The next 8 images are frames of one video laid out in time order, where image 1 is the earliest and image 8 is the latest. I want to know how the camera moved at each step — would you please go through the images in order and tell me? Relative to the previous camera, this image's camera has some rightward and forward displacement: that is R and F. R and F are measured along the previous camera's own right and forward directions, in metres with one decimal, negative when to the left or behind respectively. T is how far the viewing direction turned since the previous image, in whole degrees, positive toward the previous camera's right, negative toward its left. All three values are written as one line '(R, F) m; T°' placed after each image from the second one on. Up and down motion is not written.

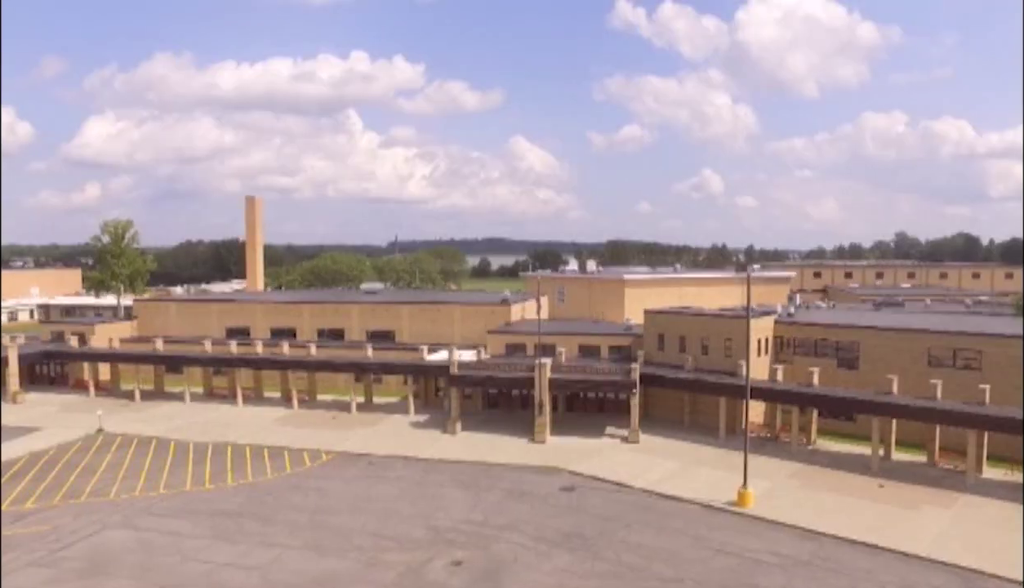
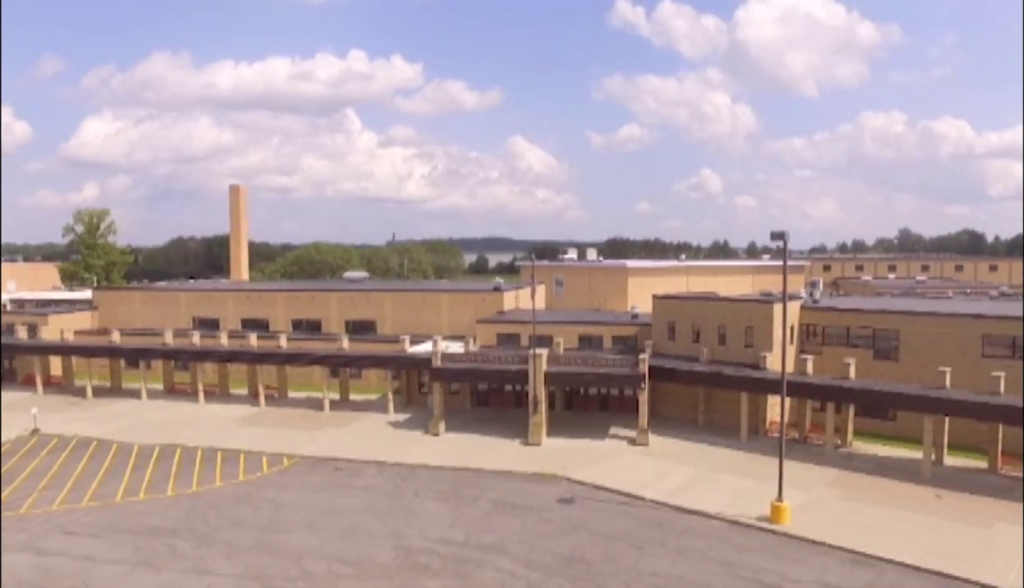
(+0.3, +5.6) m; 0°
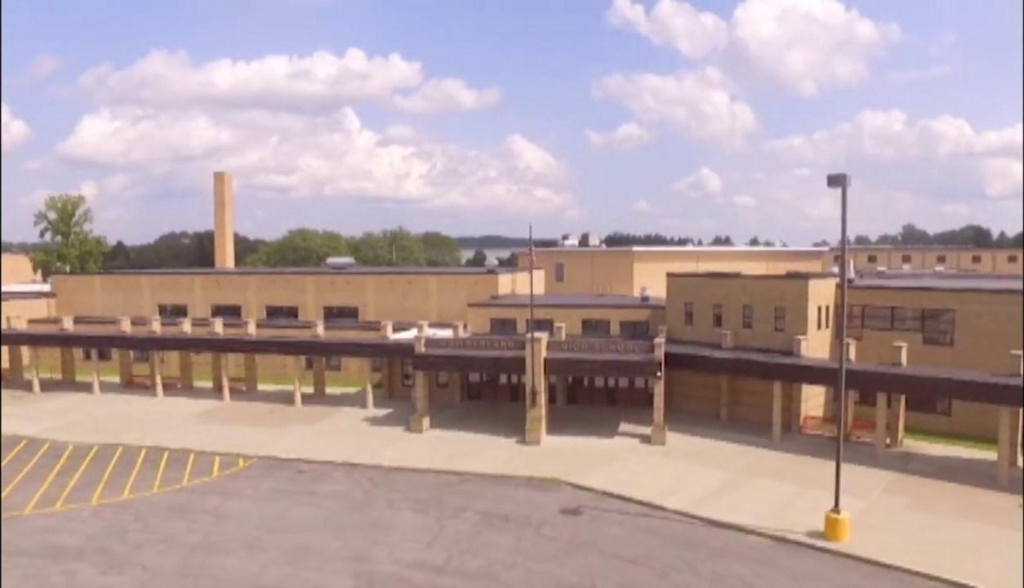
(+0.1, +5.4) m; 0°
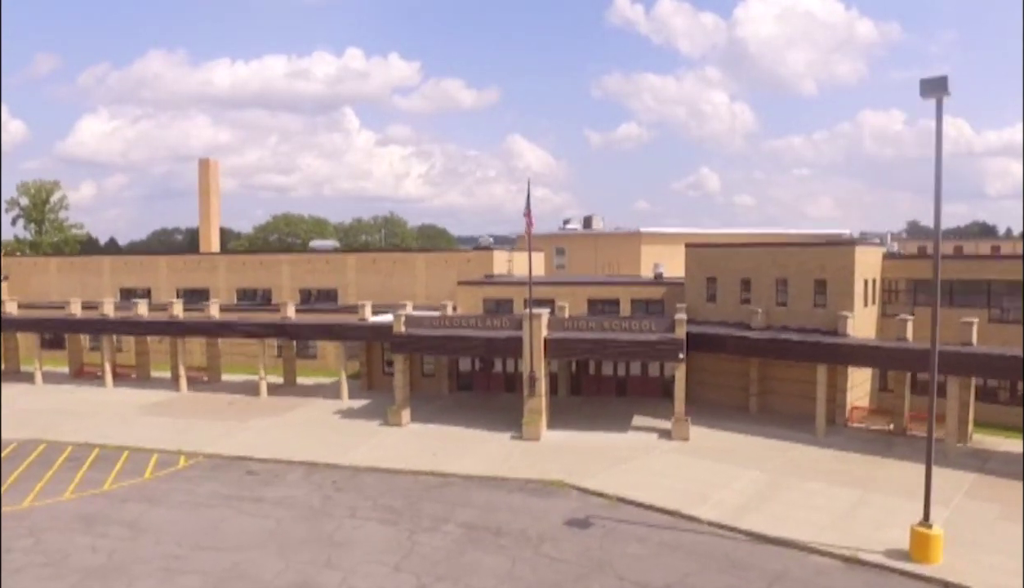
(+0.1, +5.1) m; 0°
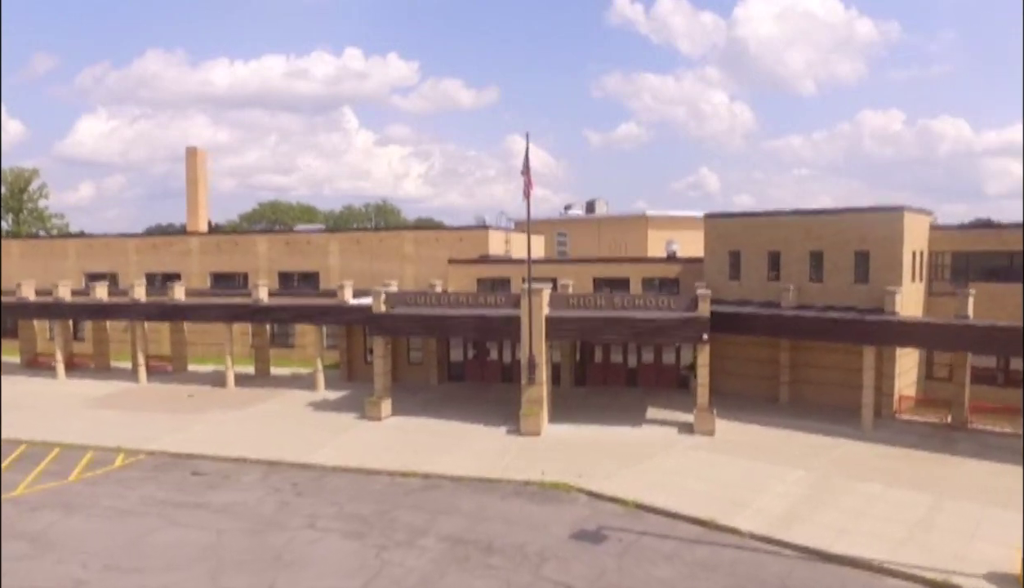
(+0.1, +3.9) m; 0°
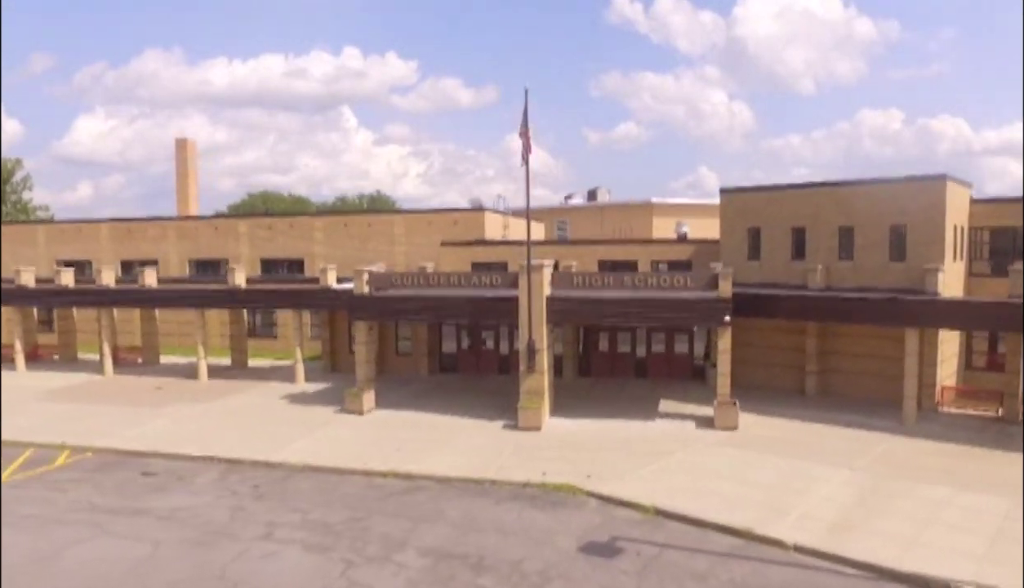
(0.0, +2.7) m; 0°
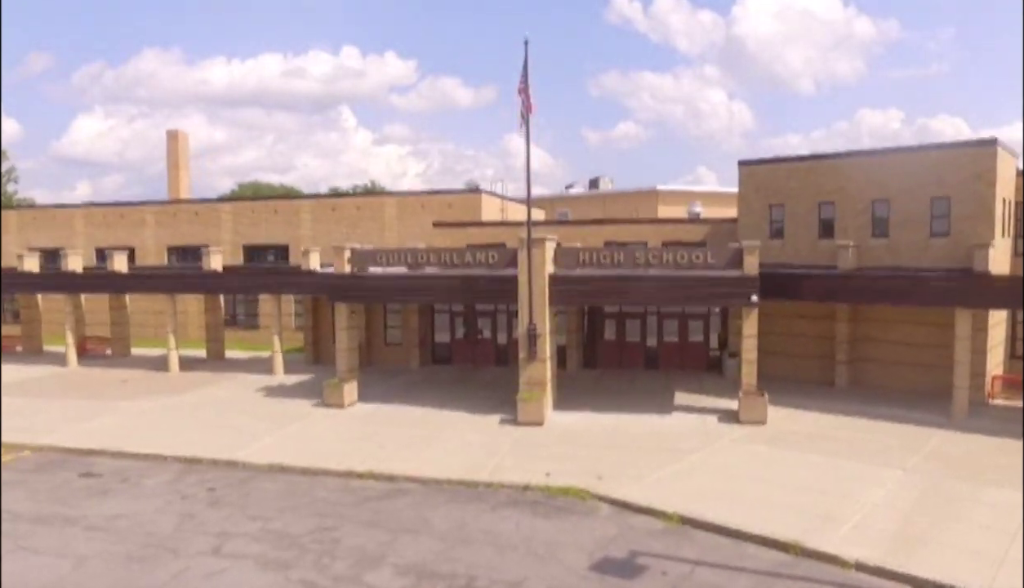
(0.0, +2.4) m; 0°
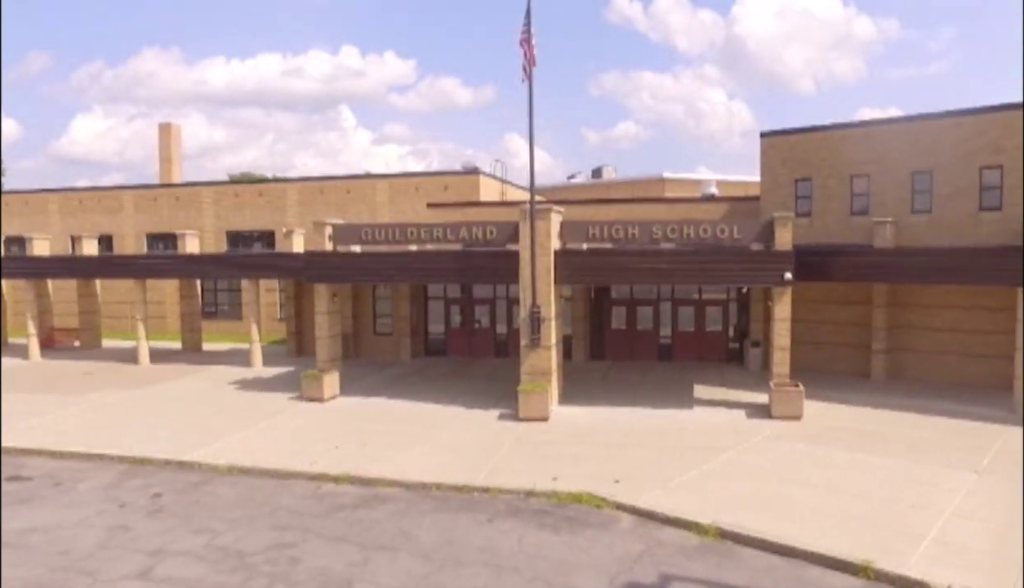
(0.0, +2.3) m; 0°
